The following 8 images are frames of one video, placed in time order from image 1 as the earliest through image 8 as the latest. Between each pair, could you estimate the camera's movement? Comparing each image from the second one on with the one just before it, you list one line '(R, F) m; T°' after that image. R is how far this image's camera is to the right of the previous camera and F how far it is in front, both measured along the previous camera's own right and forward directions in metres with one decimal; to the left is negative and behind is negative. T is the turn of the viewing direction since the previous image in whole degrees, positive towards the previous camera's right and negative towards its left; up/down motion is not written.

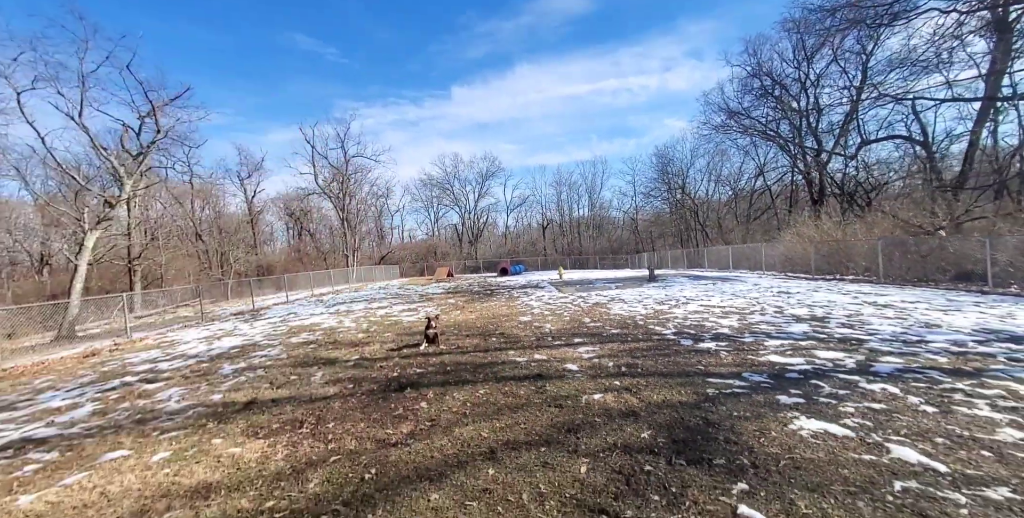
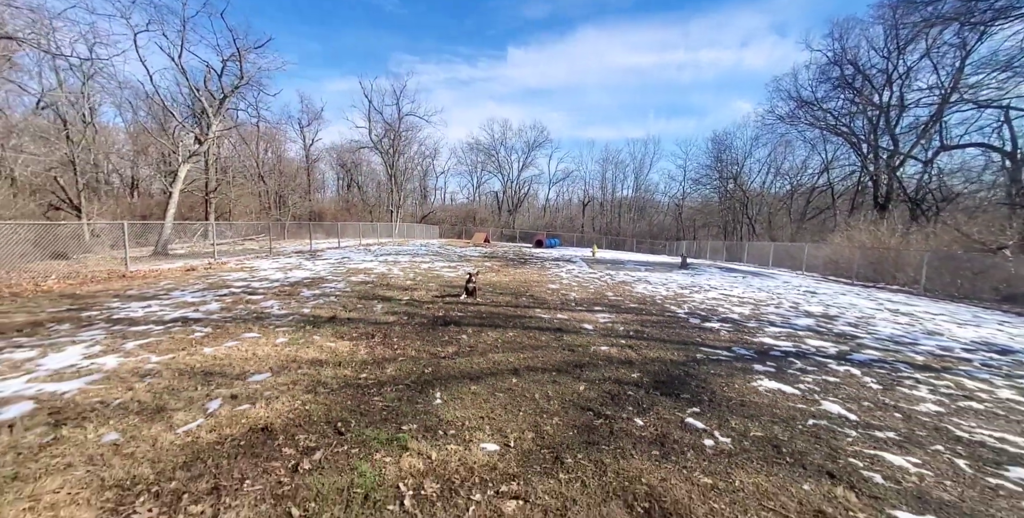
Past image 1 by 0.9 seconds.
(0.0, -1.1) m; -5°
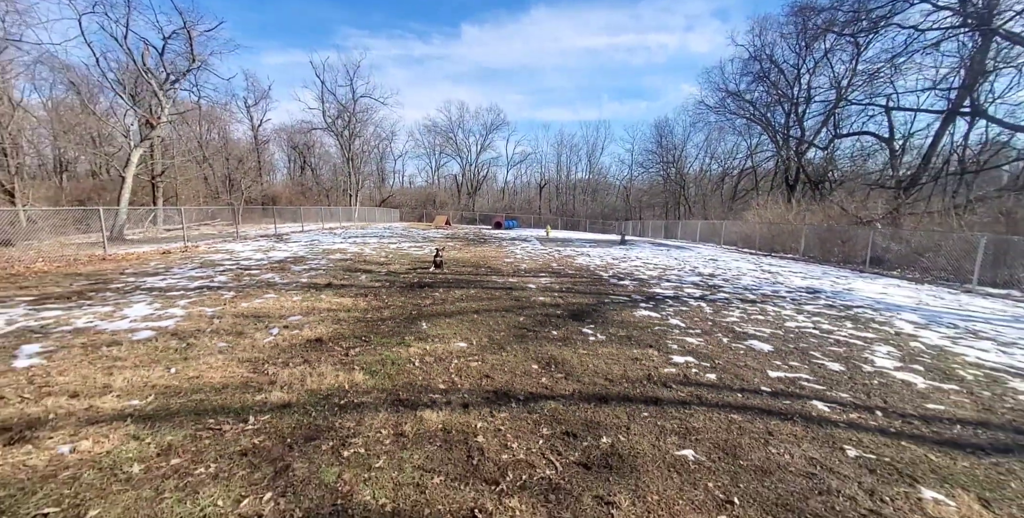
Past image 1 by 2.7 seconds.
(0.0, -1.9) m; +6°
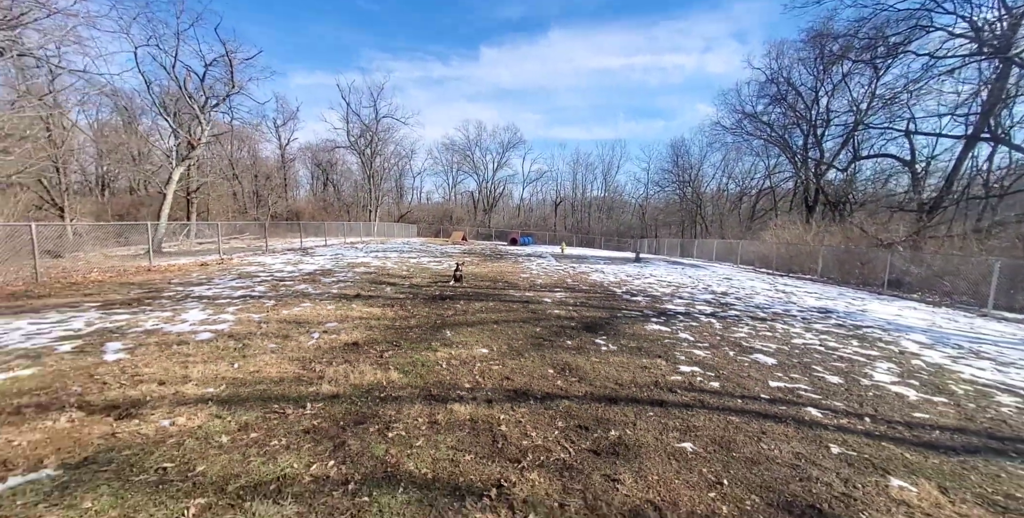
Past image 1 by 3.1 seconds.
(0.0, -0.5) m; -2°
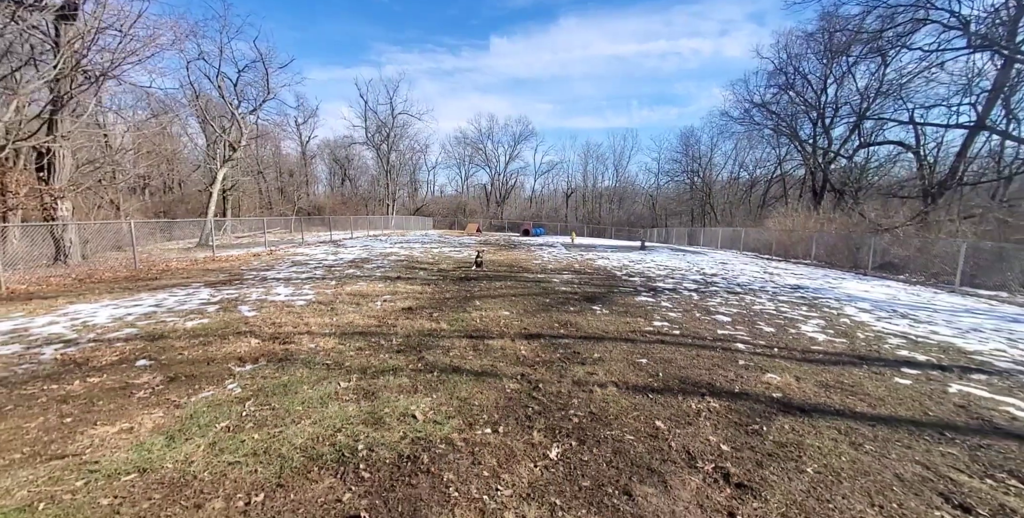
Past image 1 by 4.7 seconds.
(0.0, -1.7) m; -2°
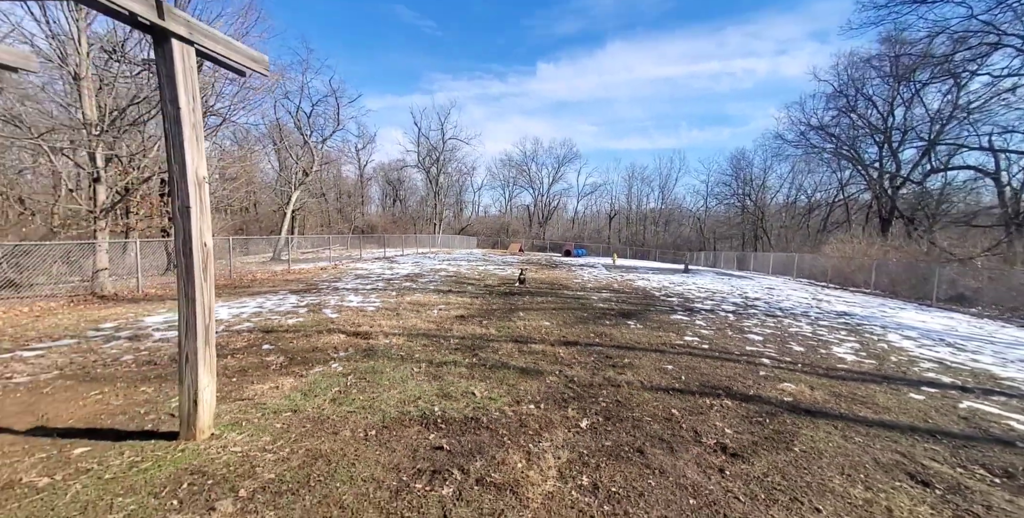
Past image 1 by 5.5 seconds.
(0.0, -0.9) m; -6°
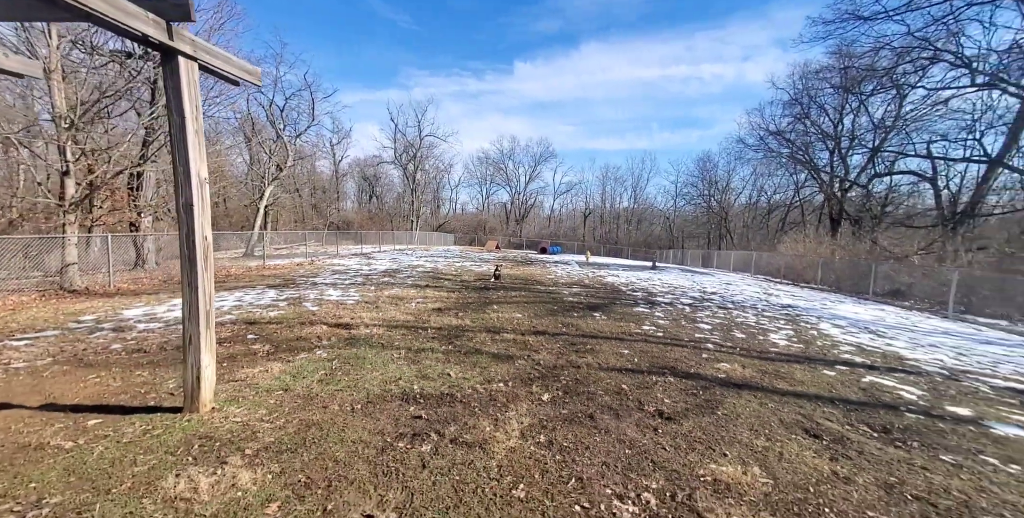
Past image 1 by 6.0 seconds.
(0.0, -0.5) m; +3°
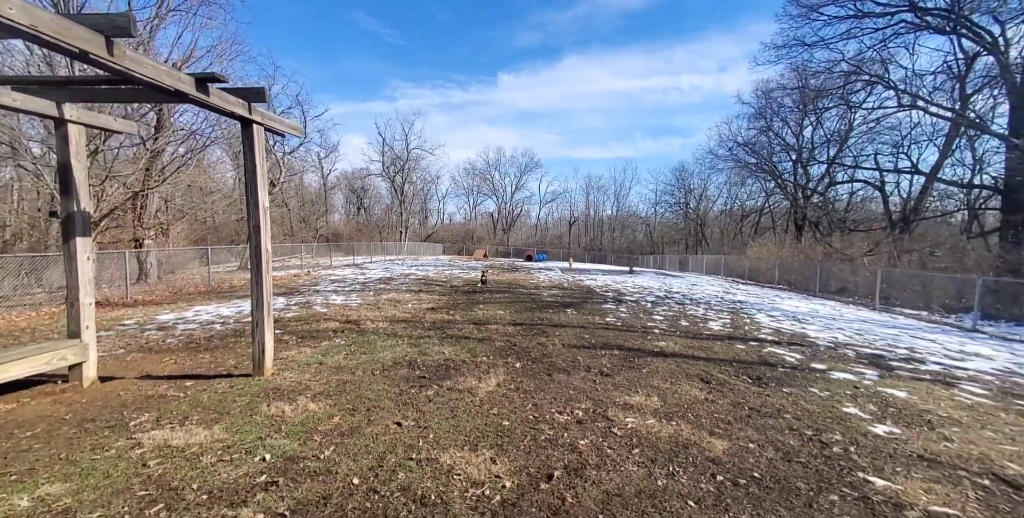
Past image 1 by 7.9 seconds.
(+0.1, -1.3) m; +2°
